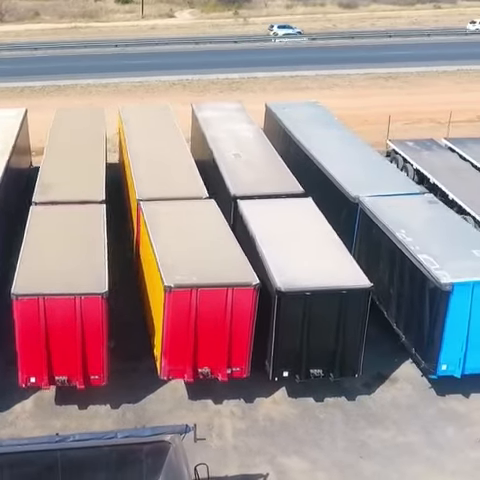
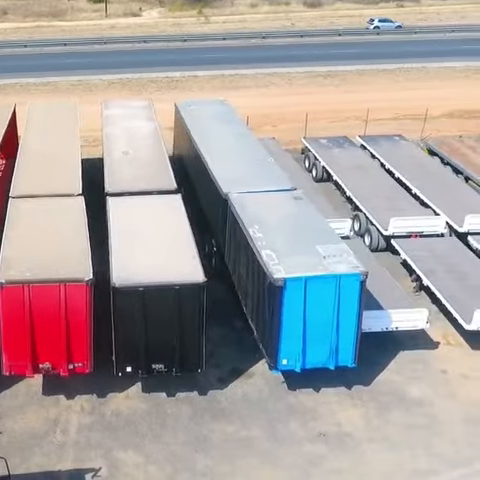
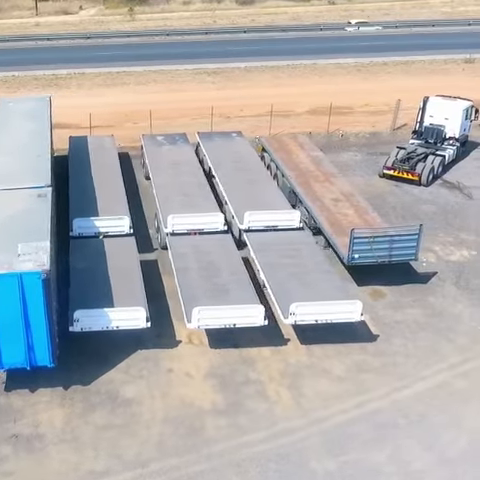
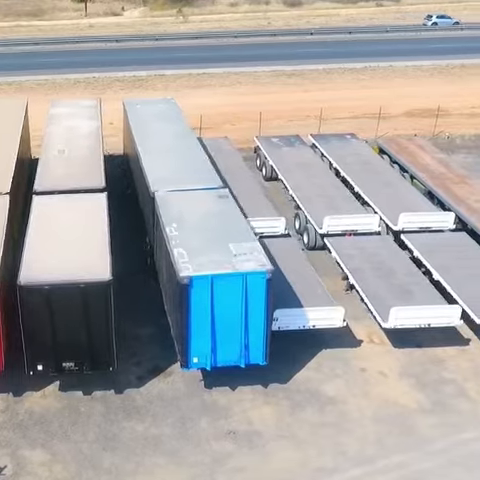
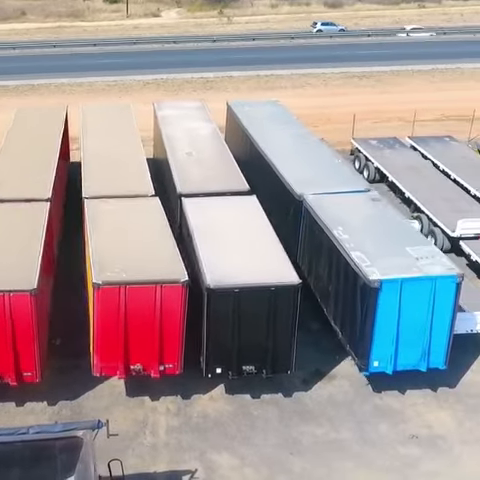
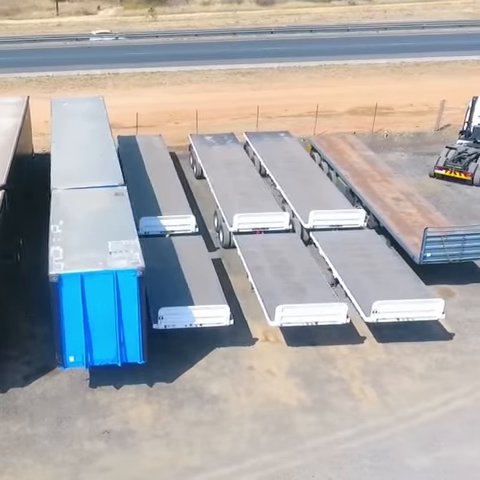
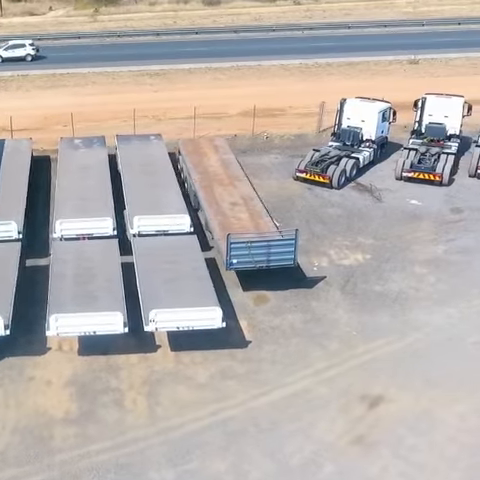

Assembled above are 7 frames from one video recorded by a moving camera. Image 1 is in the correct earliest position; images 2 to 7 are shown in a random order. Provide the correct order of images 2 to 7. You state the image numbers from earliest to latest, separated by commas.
5, 2, 4, 6, 3, 7
